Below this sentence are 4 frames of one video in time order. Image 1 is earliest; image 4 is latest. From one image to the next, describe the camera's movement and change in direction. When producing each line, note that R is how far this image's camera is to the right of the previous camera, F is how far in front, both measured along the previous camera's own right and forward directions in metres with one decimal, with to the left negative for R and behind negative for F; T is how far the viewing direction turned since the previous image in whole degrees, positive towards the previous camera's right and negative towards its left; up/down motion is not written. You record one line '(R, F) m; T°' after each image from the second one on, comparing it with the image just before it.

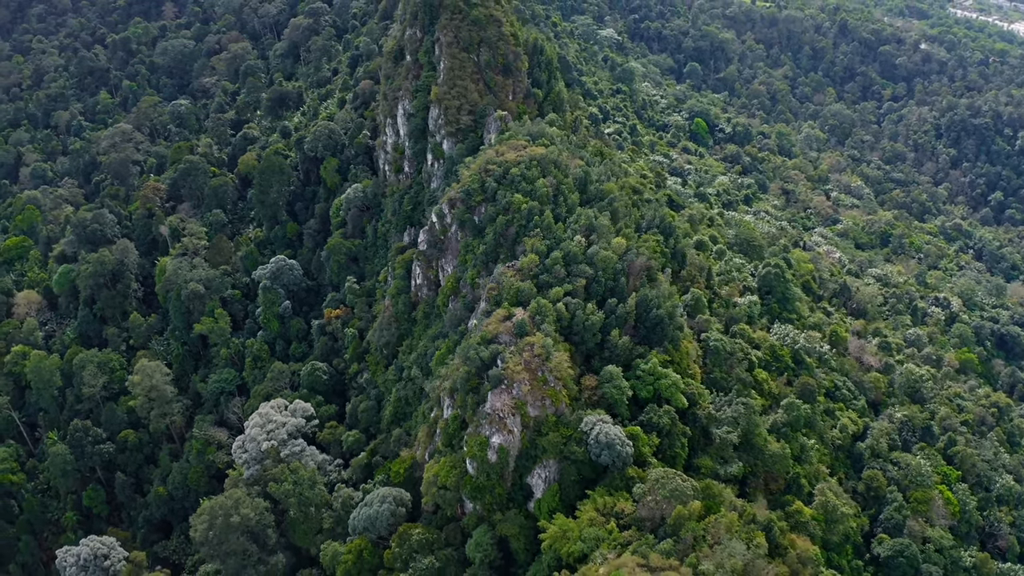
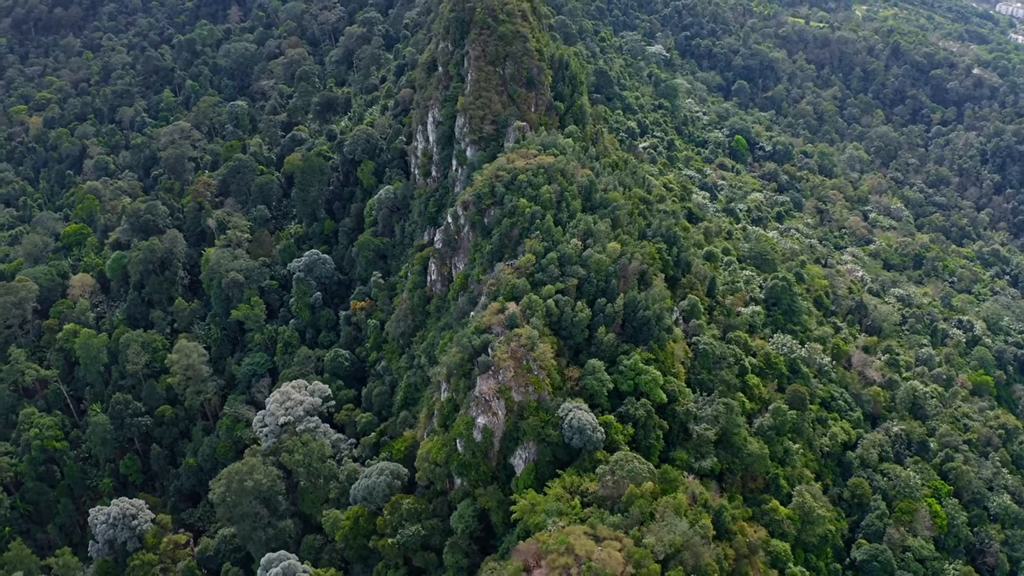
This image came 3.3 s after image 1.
(+2.4, -2.6) m; -4°
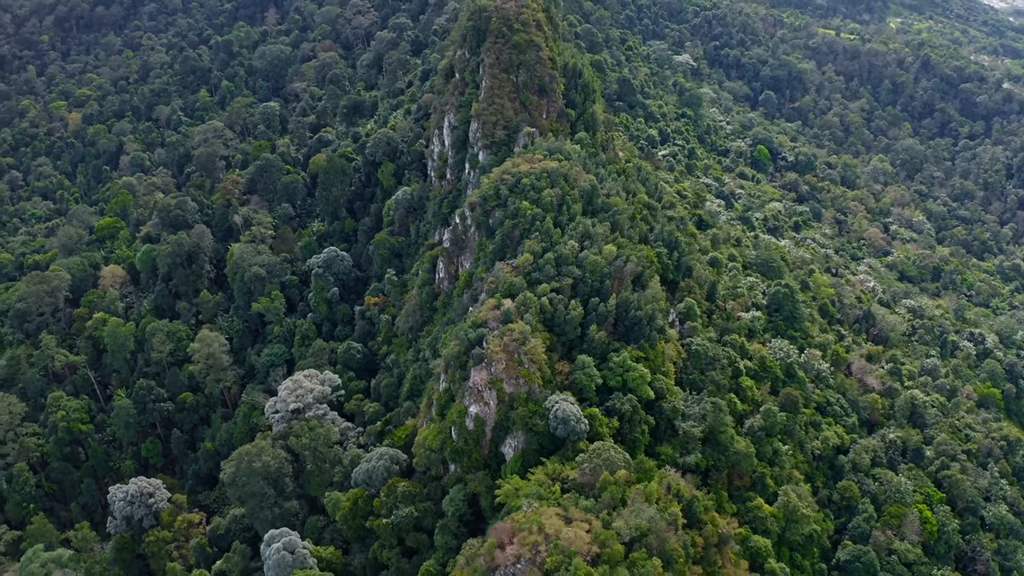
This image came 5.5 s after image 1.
(+1.5, -1.7) m; -2°
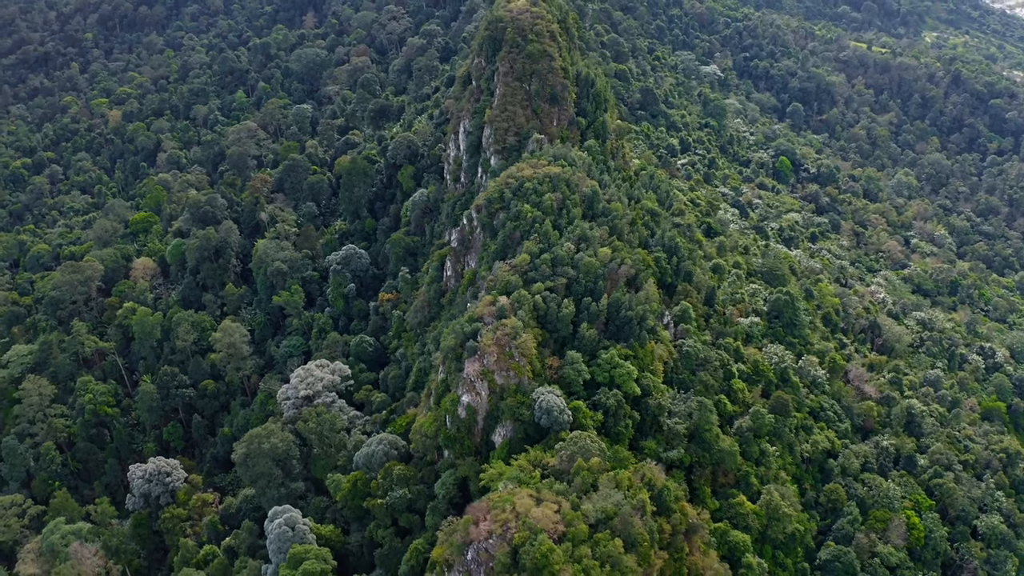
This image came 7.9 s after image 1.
(+1.7, -1.9) m; -2°
